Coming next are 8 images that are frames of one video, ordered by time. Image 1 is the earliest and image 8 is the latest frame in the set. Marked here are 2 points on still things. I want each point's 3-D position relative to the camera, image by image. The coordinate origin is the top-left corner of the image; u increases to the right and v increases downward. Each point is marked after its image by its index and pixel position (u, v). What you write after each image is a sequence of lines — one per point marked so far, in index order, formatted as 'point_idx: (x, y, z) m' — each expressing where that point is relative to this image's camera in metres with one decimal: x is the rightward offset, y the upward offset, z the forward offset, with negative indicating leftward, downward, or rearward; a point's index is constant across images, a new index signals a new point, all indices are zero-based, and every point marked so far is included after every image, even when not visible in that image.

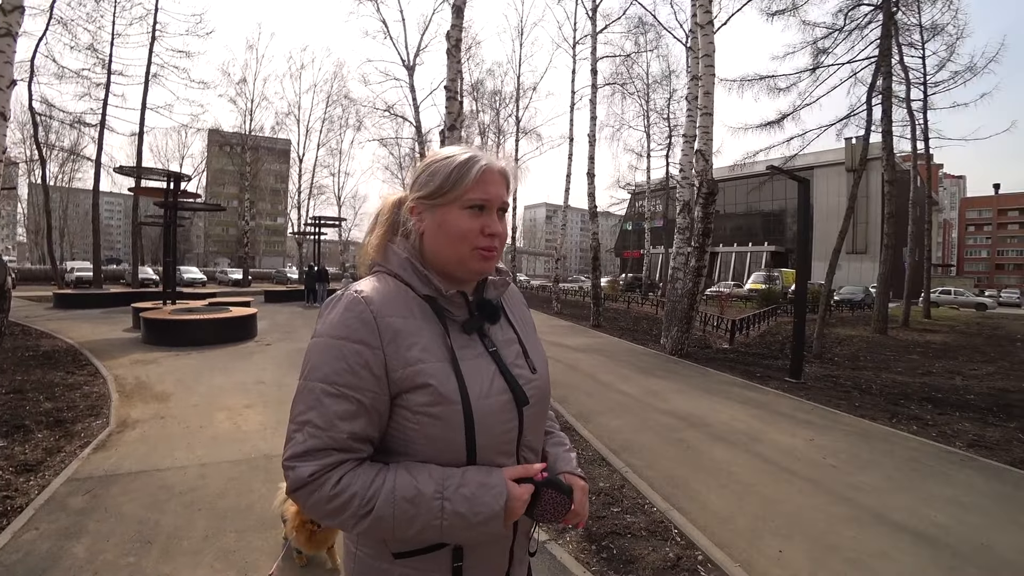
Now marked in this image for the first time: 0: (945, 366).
0: (+10.5, -1.9, +12.4) m
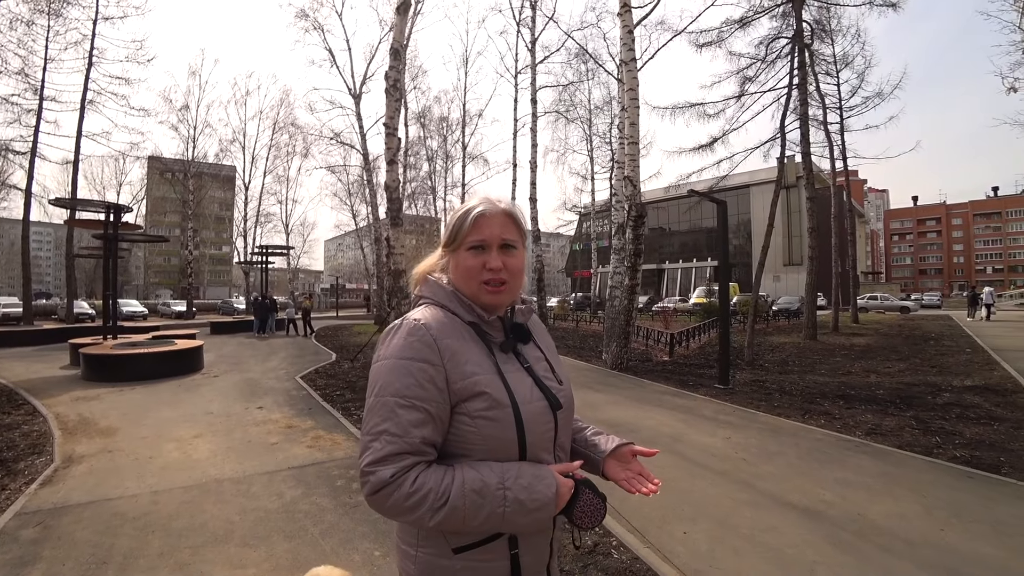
0: (+9.3, -2.1, +13.5) m
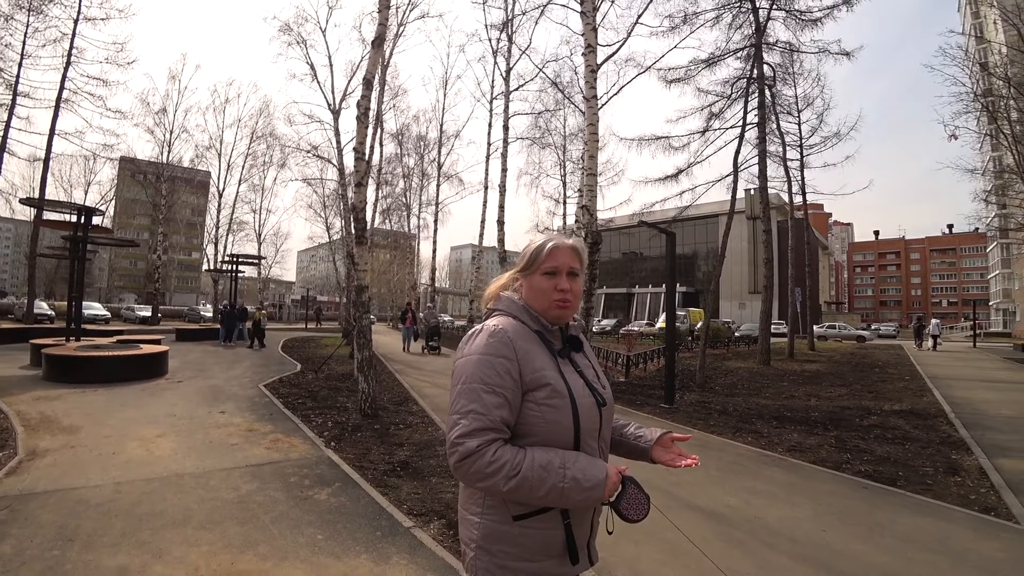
0: (+8.3, -2.9, +14.4) m
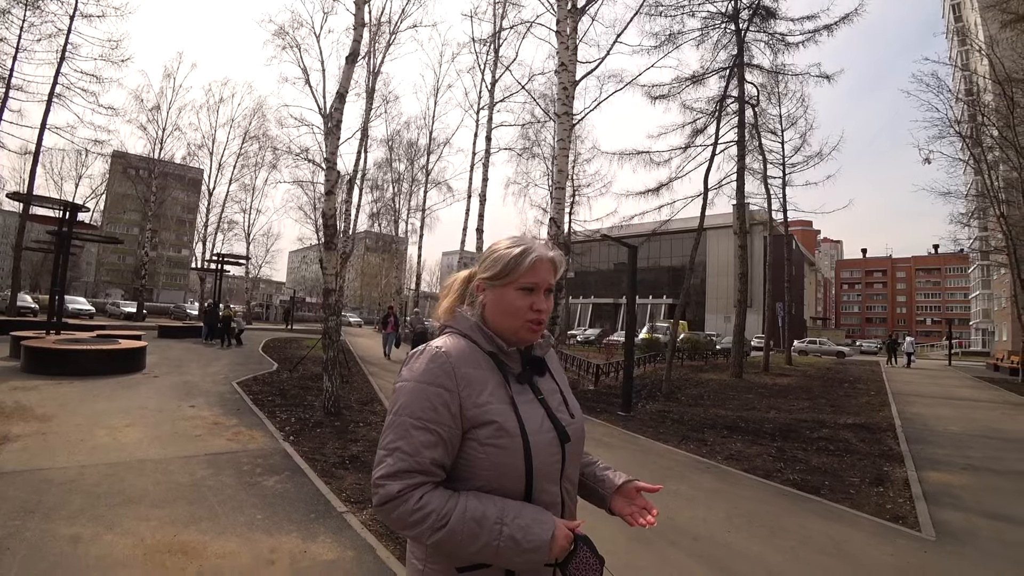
0: (+7.5, -3.4, +14.9) m
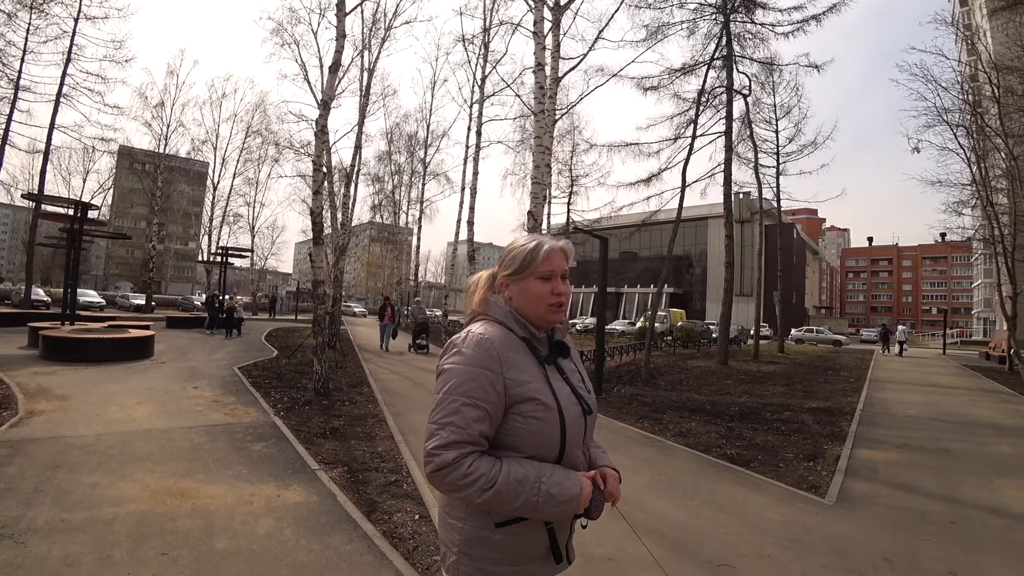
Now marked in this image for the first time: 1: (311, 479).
0: (+7.1, -3.1, +15.6) m
1: (-1.8, -1.7, +4.5) m
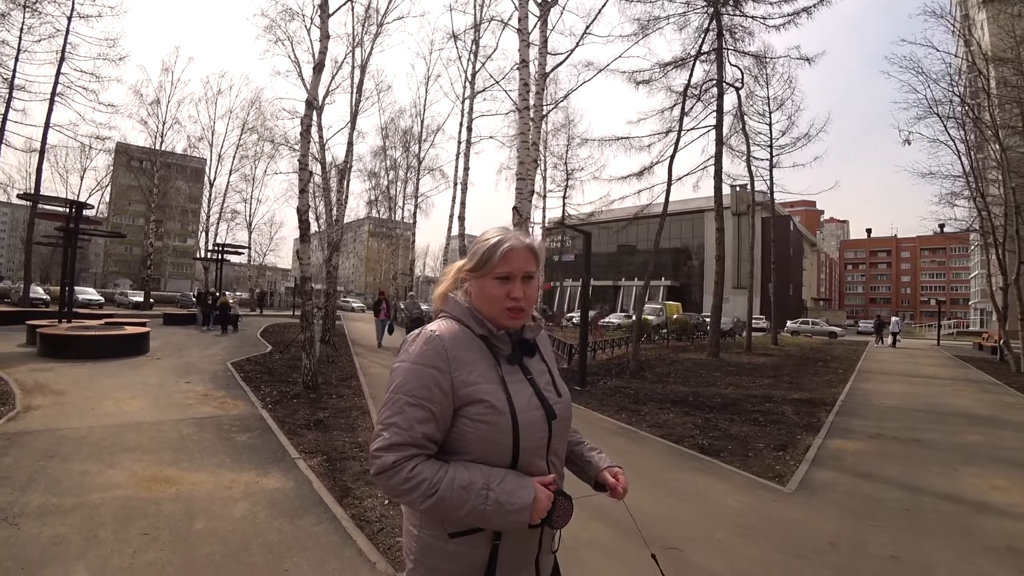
0: (+6.8, -2.8, +15.8) m
1: (-2.1, -1.7, +4.8) m
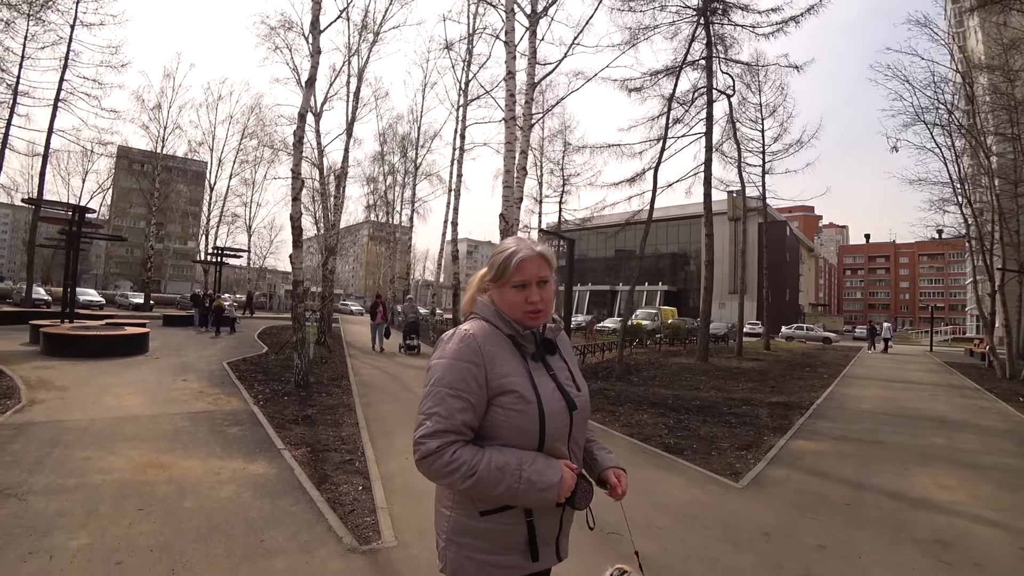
0: (+6.5, -3.0, +16.2) m
1: (-2.4, -1.7, +5.2) m
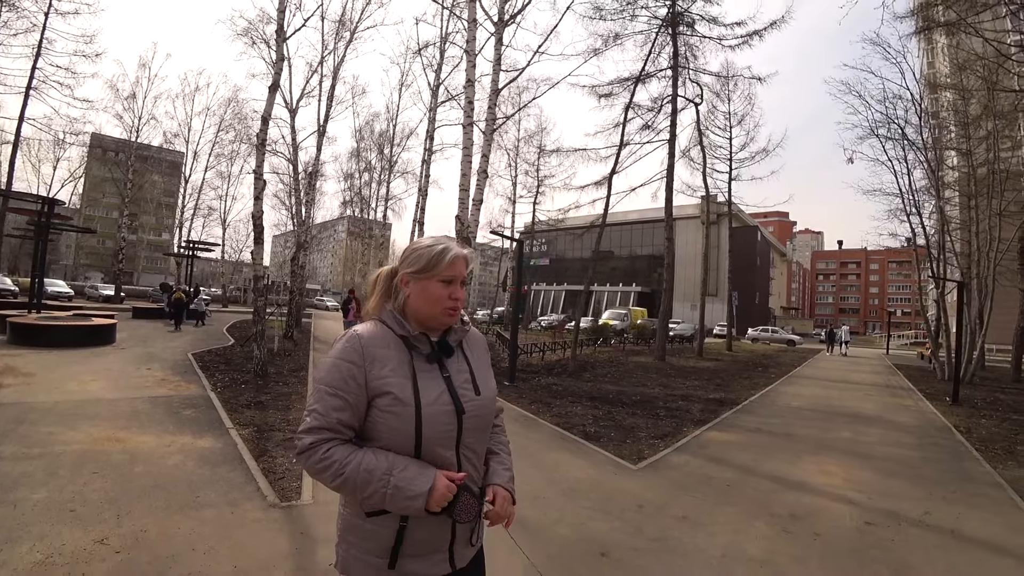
0: (+5.2, -3.1, +17.2) m
1: (-3.3, -1.7, +5.8) m
